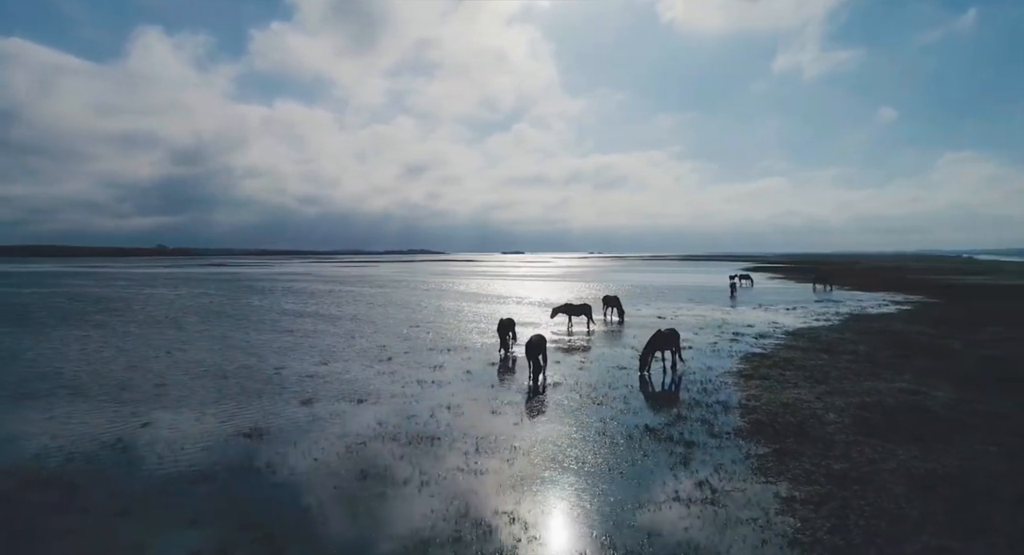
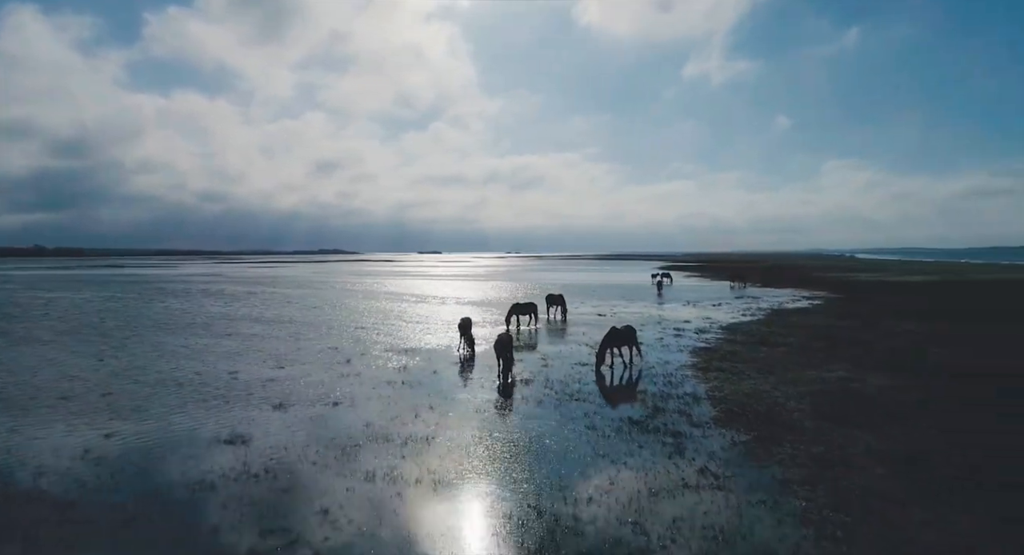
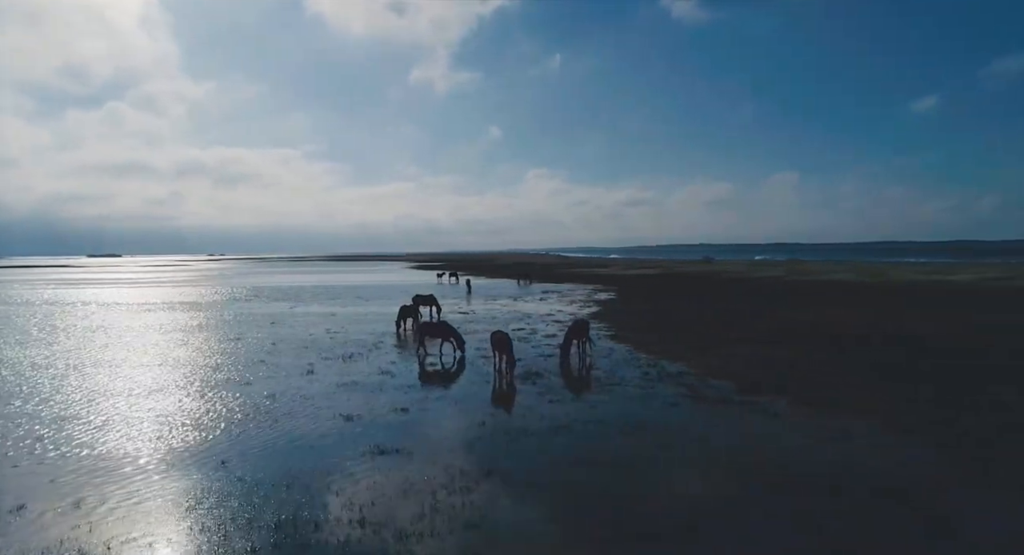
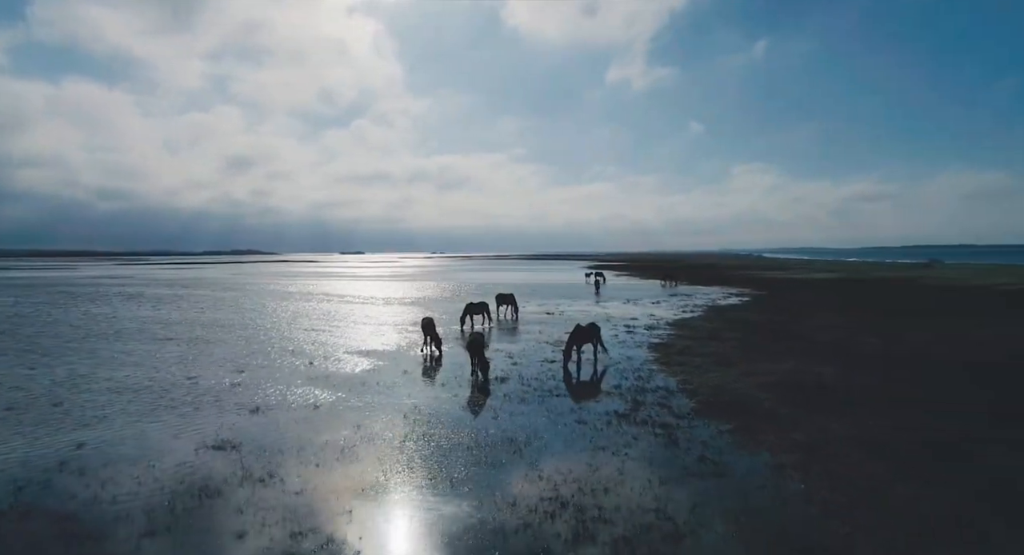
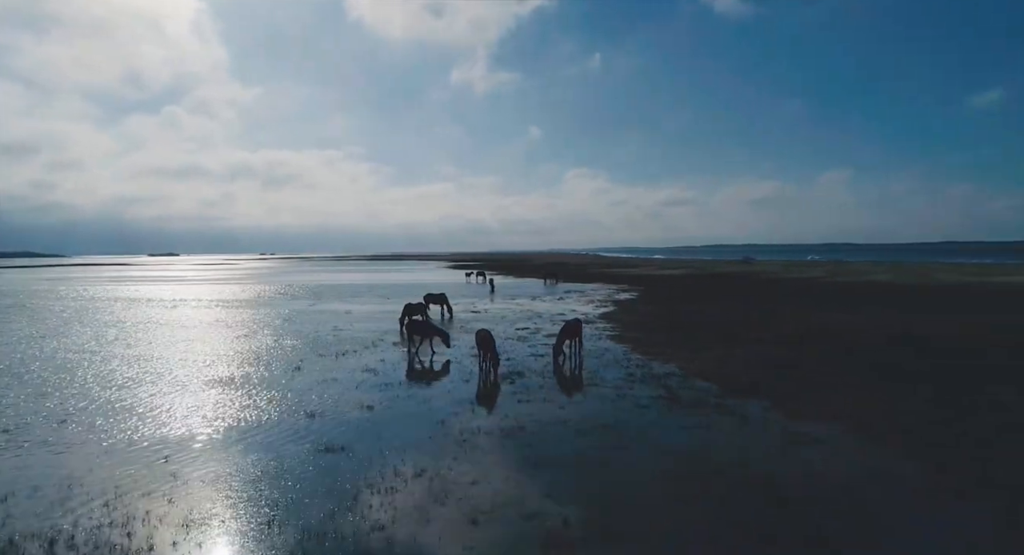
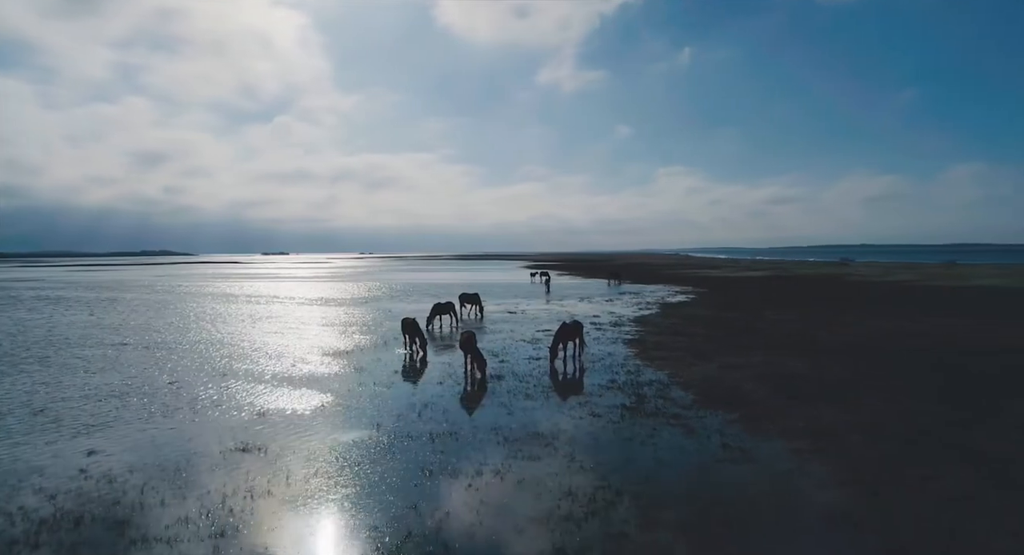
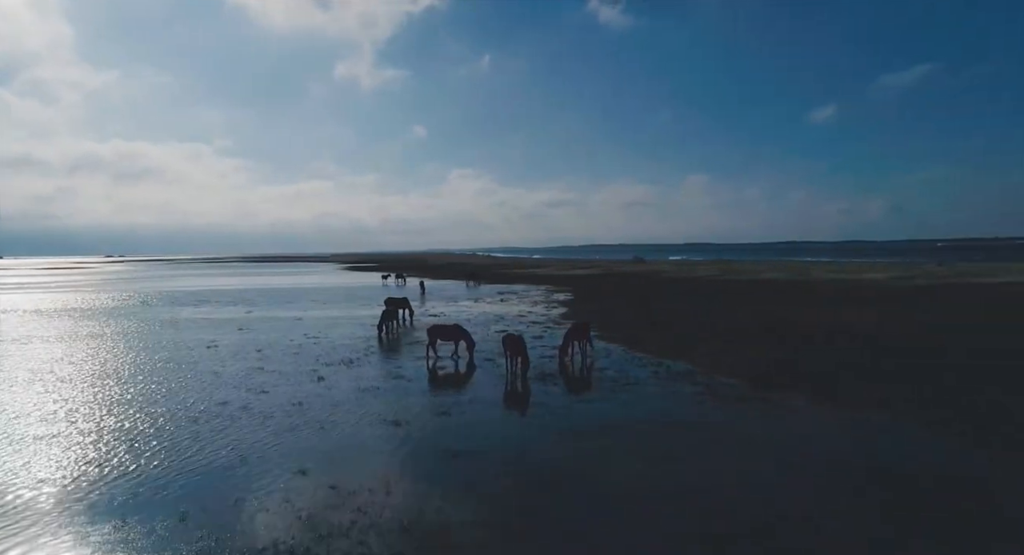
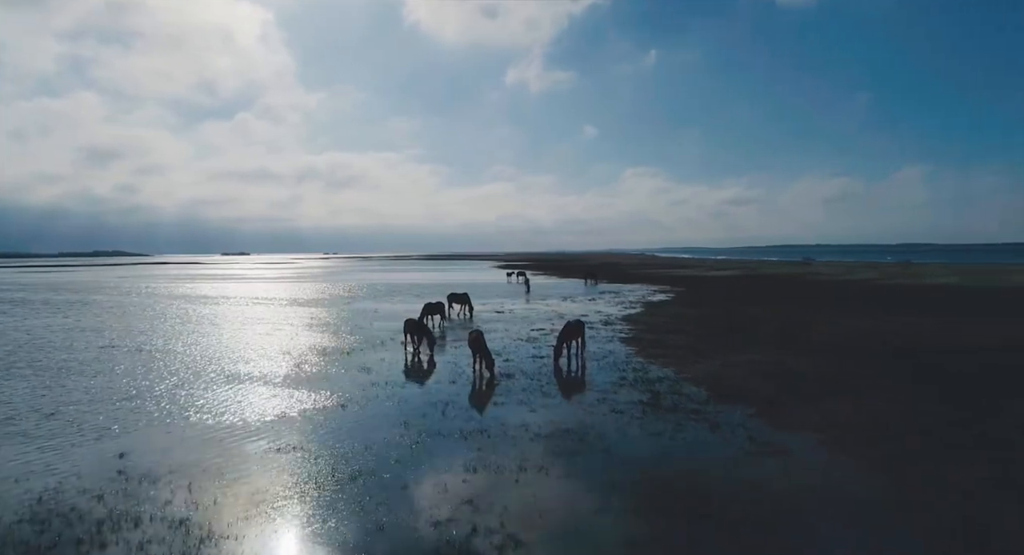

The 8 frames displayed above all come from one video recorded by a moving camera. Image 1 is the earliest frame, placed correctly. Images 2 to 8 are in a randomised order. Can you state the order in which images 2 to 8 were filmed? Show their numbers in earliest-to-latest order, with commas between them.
2, 4, 6, 8, 5, 3, 7
